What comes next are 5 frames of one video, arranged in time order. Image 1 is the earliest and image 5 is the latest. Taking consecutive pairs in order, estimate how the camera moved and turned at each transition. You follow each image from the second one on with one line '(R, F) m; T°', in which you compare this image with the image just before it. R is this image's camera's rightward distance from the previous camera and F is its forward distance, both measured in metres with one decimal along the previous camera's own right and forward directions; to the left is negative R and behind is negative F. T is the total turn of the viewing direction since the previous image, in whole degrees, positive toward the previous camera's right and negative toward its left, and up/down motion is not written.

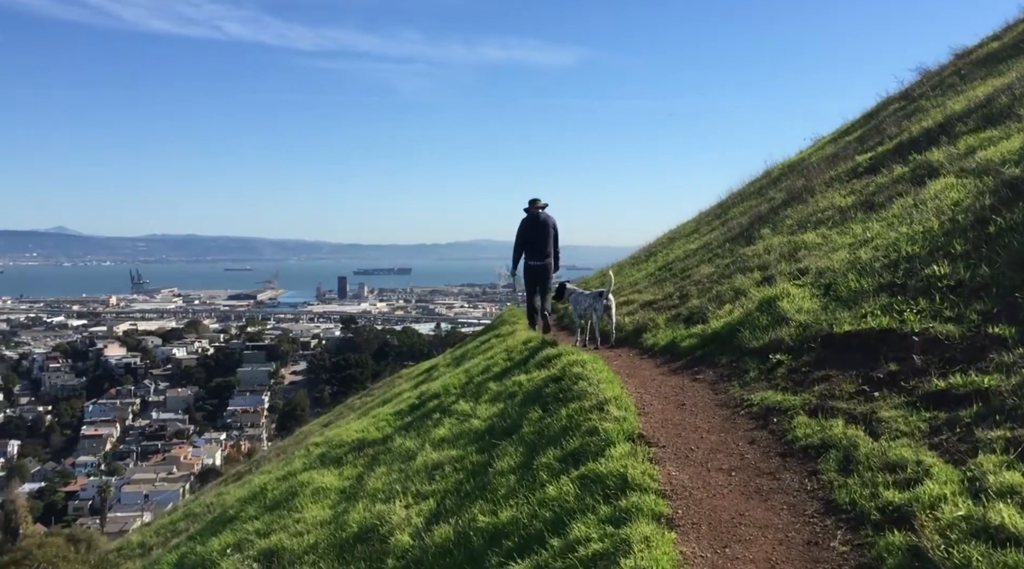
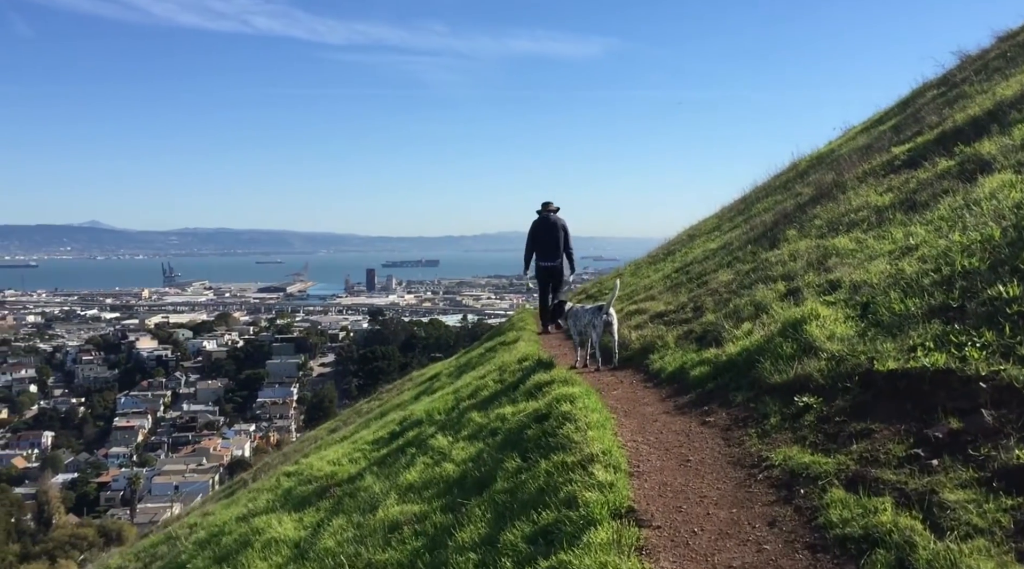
(+0.2, +0.6) m; -2°
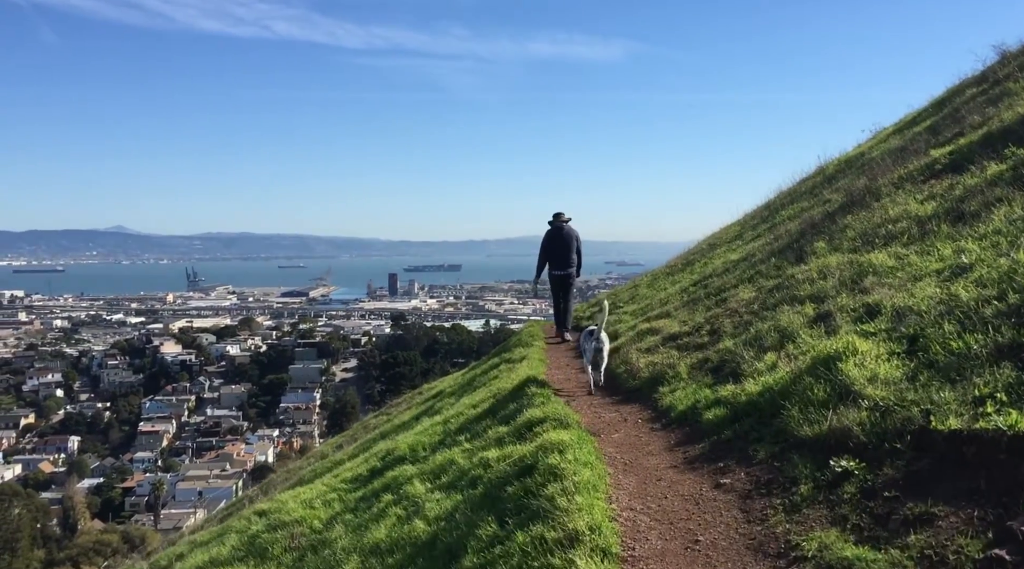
(+0.1, +0.5) m; -1°
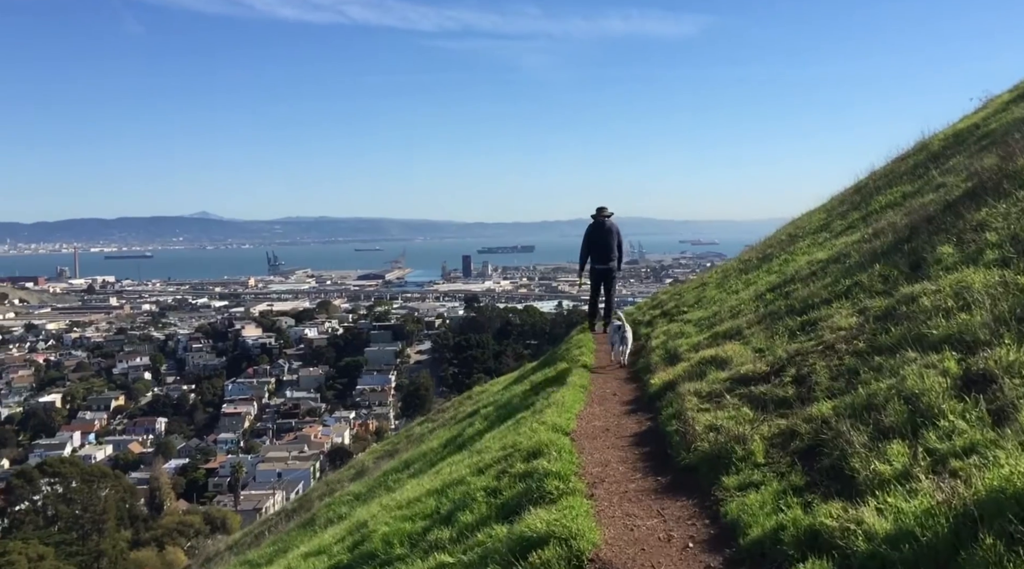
(+0.2, +1.1) m; -5°
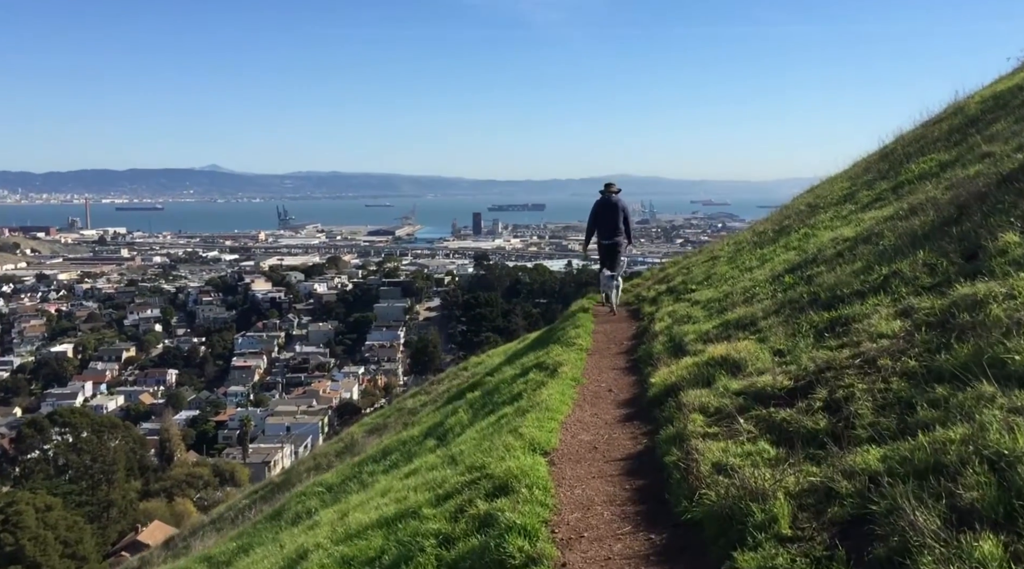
(+0.1, +0.6) m; -1°
